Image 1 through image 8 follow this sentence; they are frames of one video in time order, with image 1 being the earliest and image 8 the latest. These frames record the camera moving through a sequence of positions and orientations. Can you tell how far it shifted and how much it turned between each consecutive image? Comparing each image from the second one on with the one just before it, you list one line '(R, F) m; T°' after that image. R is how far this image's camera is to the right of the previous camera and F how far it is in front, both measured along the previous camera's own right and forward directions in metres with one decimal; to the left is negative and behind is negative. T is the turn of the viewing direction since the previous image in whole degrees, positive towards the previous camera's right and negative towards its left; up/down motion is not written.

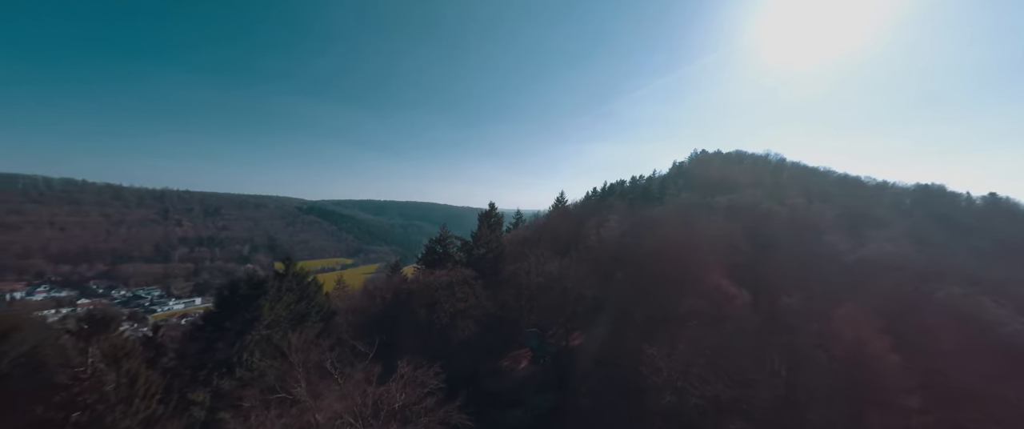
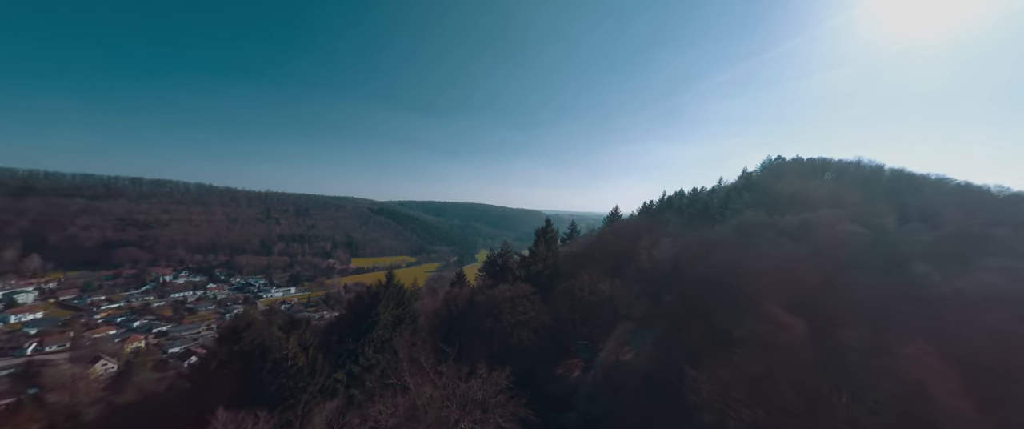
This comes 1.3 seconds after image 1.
(-0.1, -1.2) m; -8°
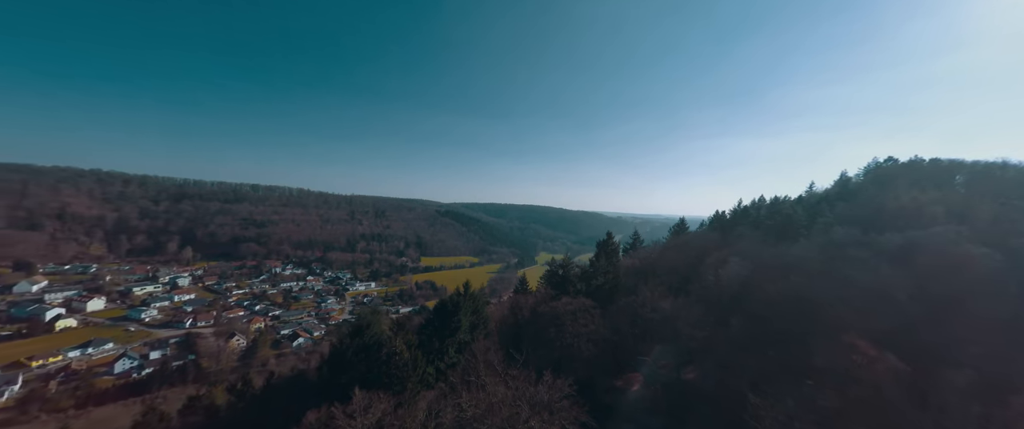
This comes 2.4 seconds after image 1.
(-0.1, -0.9) m; -9°
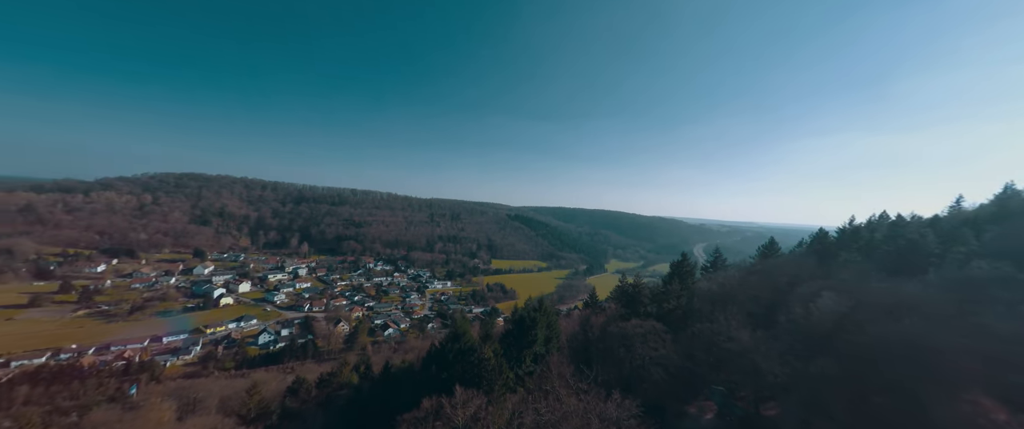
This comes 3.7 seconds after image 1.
(-0.2, -1.0) m; -10°
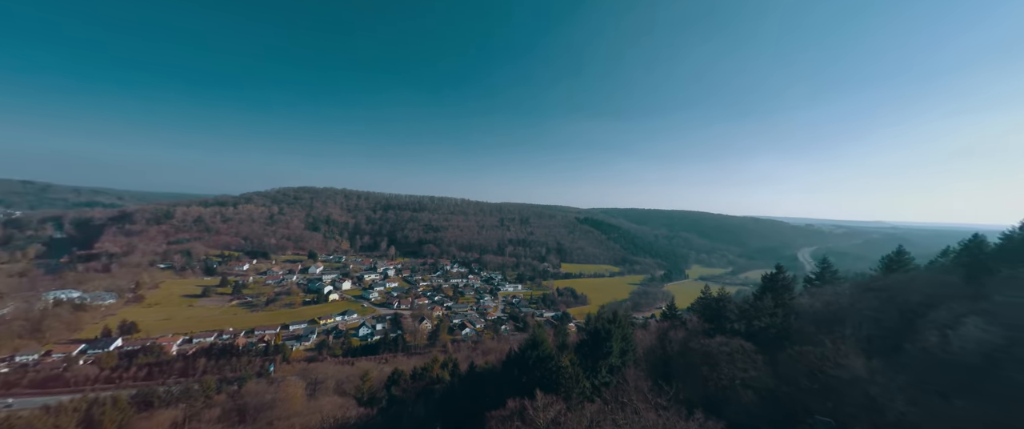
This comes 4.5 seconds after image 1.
(-0.1, -0.7) m; -10°
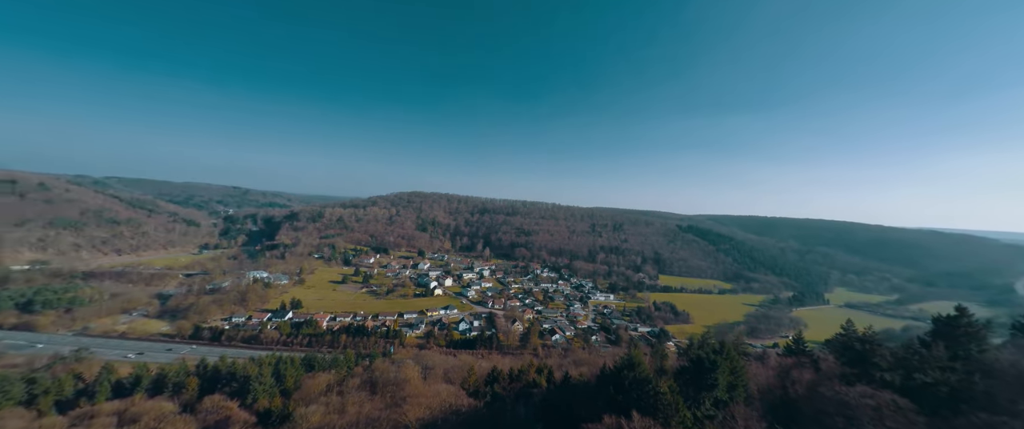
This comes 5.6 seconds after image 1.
(-0.2, 0.0) m; -13°
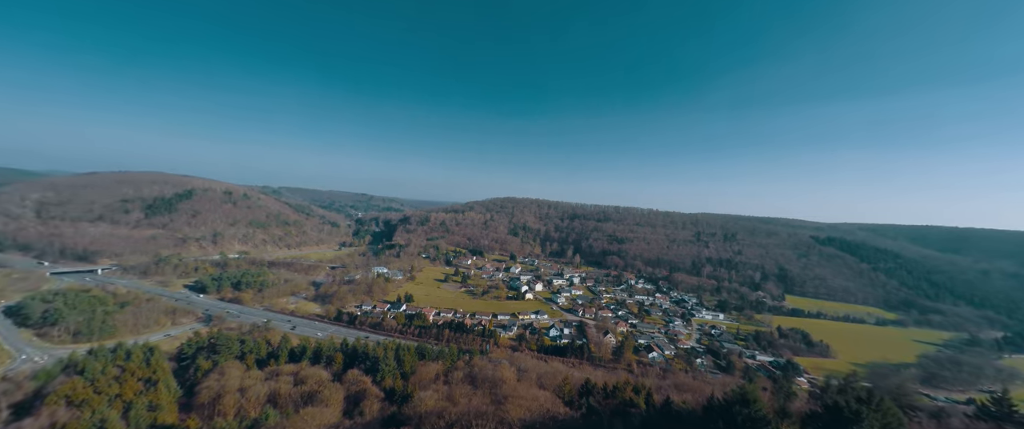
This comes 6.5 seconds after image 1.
(+0.1, +1.9) m; -14°
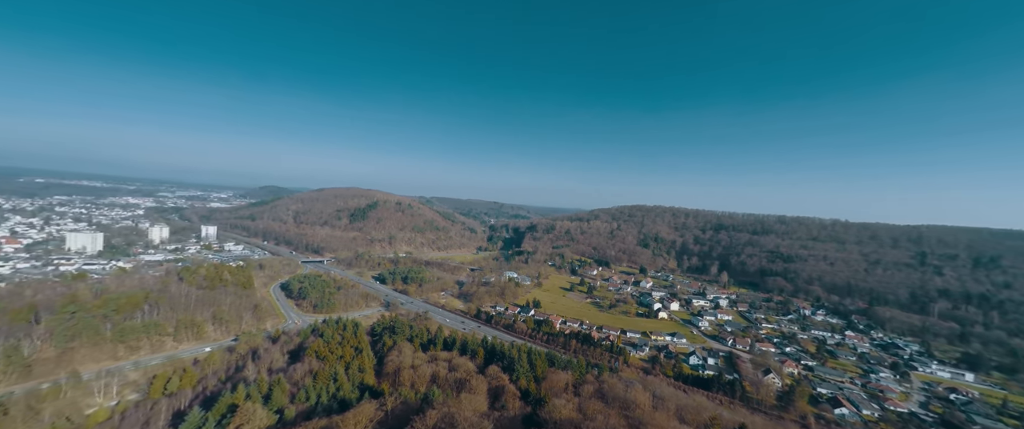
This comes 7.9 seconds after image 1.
(-0.4, +2.7) m; -19°
